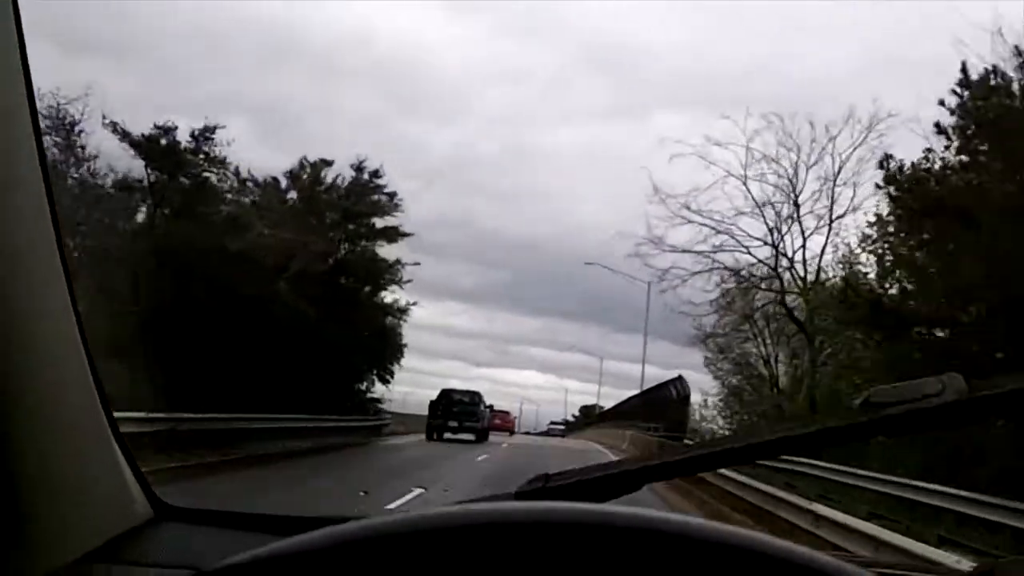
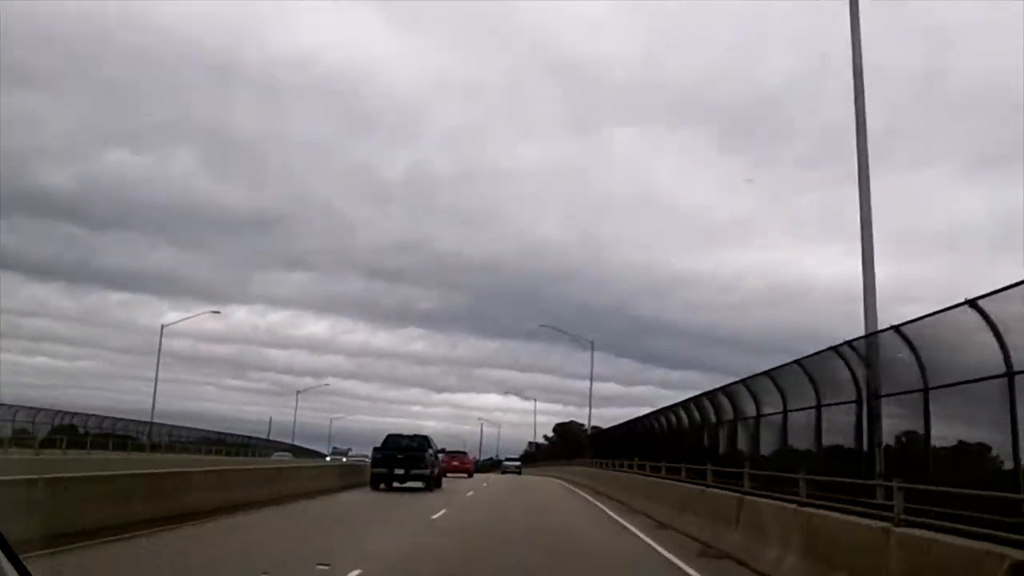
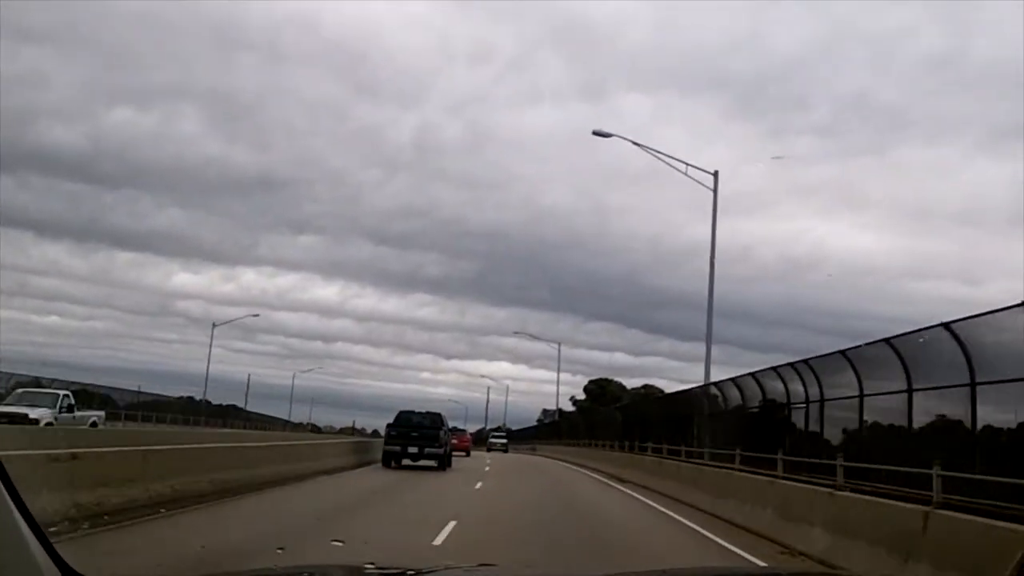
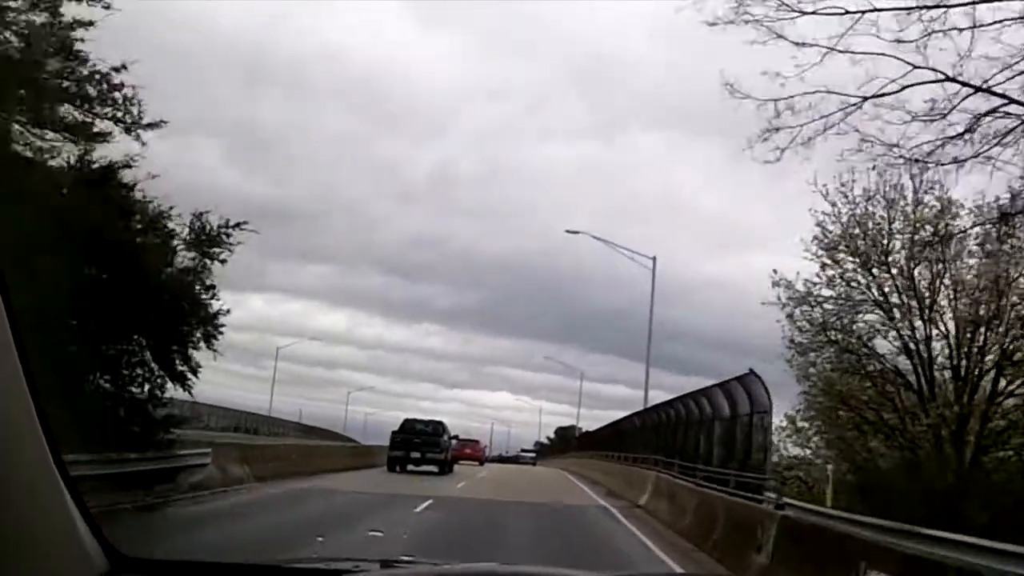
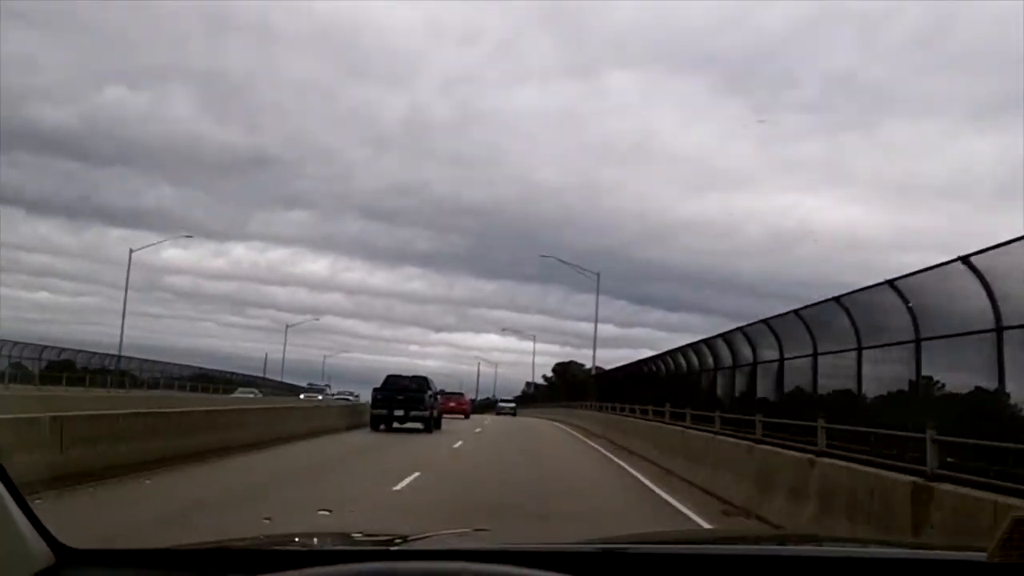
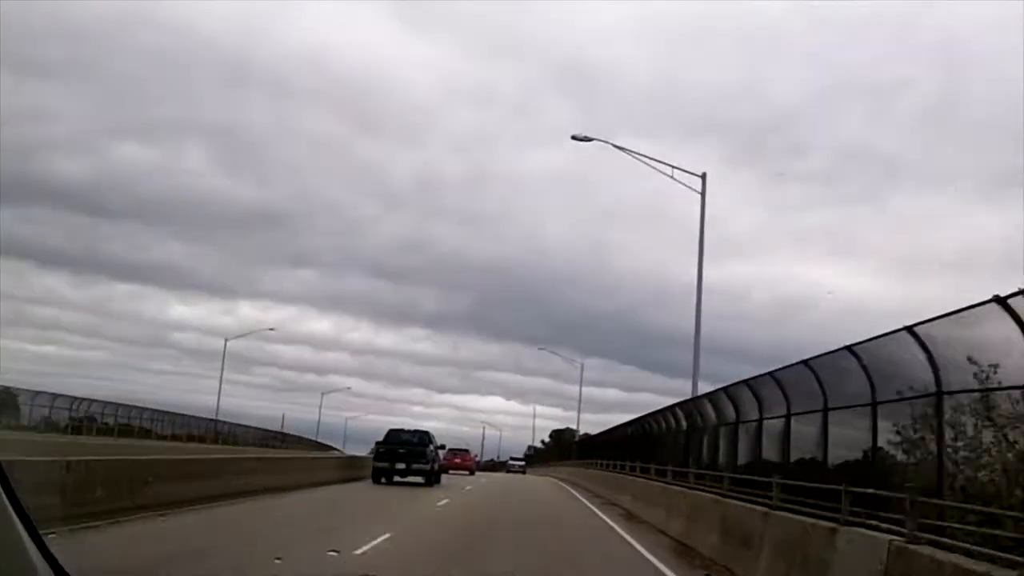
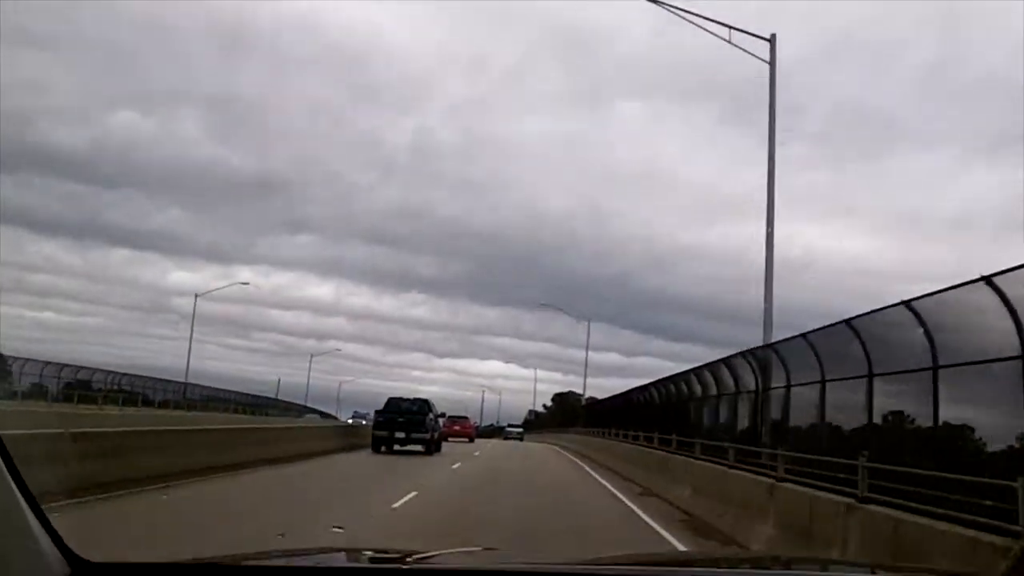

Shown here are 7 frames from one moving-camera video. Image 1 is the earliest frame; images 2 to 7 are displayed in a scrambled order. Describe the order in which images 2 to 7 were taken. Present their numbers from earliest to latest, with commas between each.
4, 6, 7, 2, 5, 3
